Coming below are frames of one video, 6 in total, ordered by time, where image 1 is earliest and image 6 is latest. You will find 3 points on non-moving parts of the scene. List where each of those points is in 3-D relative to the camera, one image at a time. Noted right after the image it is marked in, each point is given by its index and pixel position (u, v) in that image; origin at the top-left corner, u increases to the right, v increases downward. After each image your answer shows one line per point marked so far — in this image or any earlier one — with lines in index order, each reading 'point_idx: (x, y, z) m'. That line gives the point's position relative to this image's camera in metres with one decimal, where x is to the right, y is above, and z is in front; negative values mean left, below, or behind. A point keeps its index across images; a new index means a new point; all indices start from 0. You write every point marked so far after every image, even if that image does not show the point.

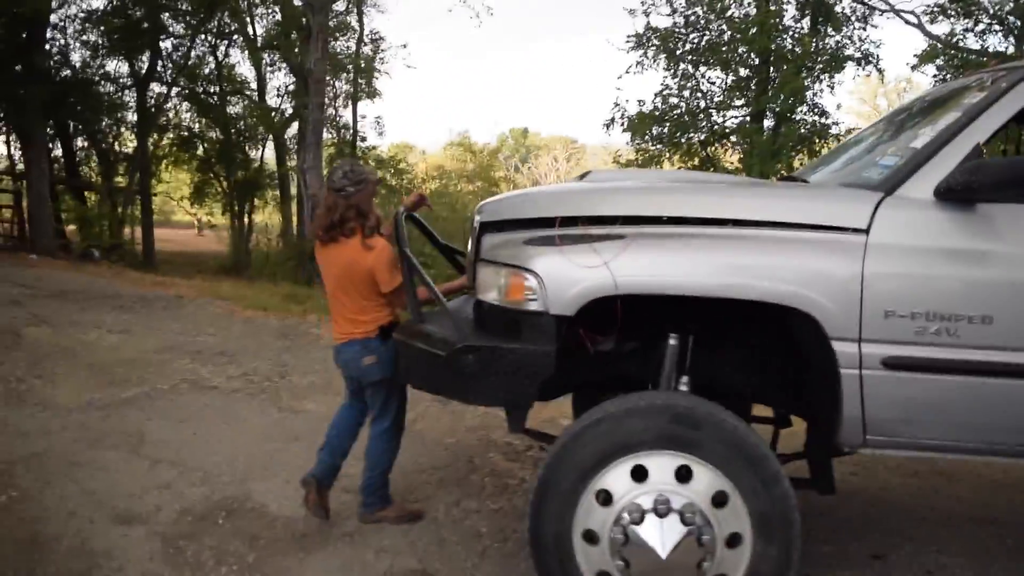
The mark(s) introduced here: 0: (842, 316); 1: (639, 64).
0: (+1.2, -0.1, +3.2) m
1: (+1.6, +2.9, +11.8) m
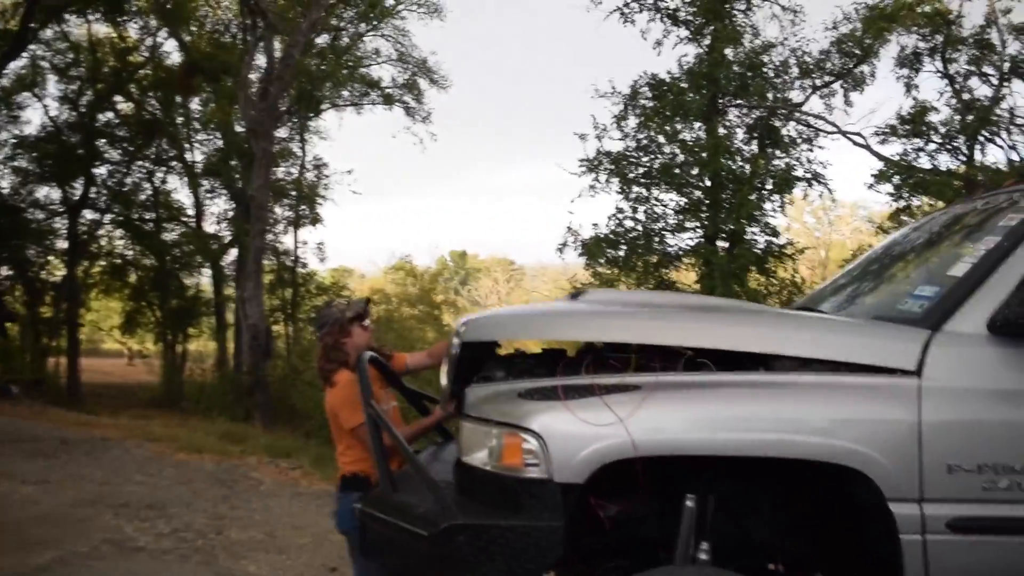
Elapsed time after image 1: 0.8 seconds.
0: (+1.2, -0.6, +2.7) m
1: (+1.0, +1.3, +11.6) m
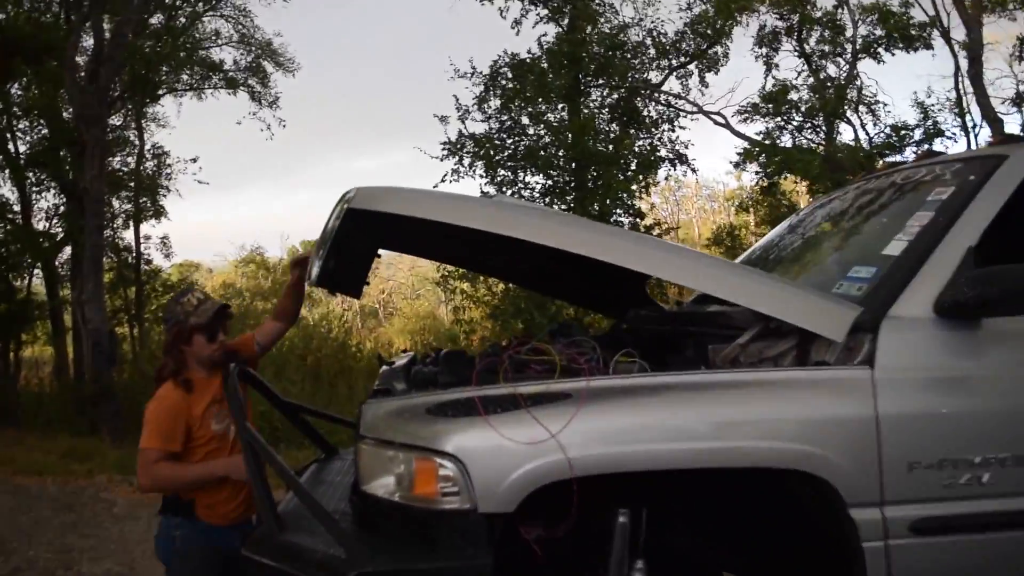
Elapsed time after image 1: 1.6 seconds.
0: (+0.9, -0.5, +2.5) m
1: (-0.7, +1.4, +11.2) m
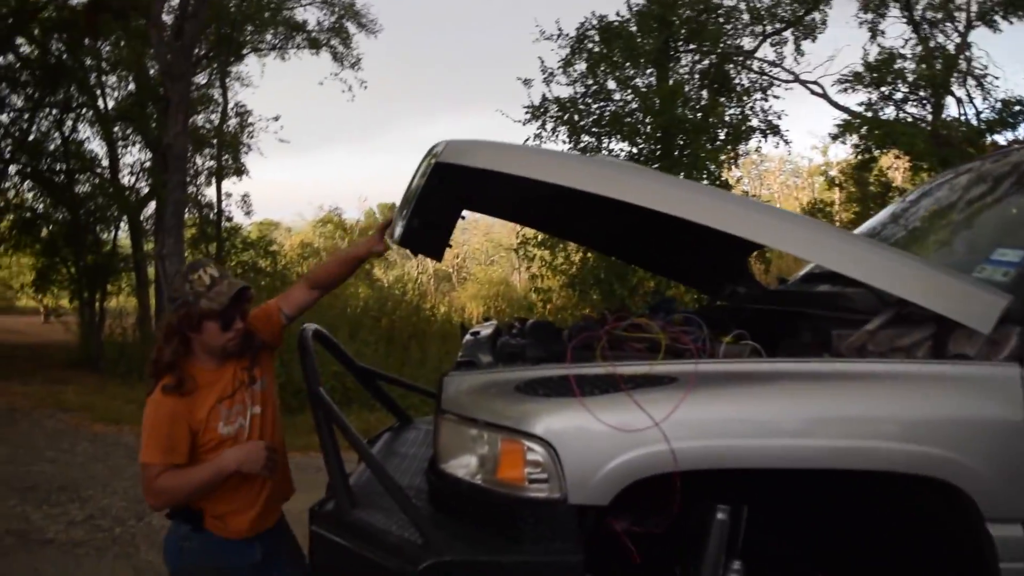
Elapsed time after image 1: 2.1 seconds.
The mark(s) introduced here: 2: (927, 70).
0: (+1.2, -0.5, +2.2) m
1: (+0.3, +1.8, +10.9) m
2: (+4.1, +2.1, +8.9) m
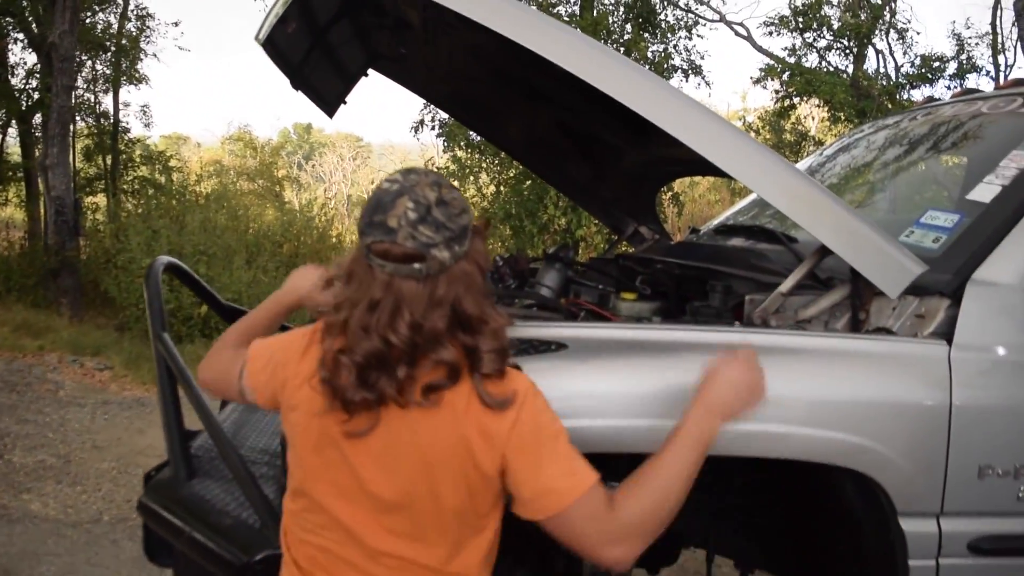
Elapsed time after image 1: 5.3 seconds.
0: (+0.9, -0.4, +1.9) m
1: (-0.7, +2.6, +10.4) m
2: (+3.3, +2.6, +8.7) m
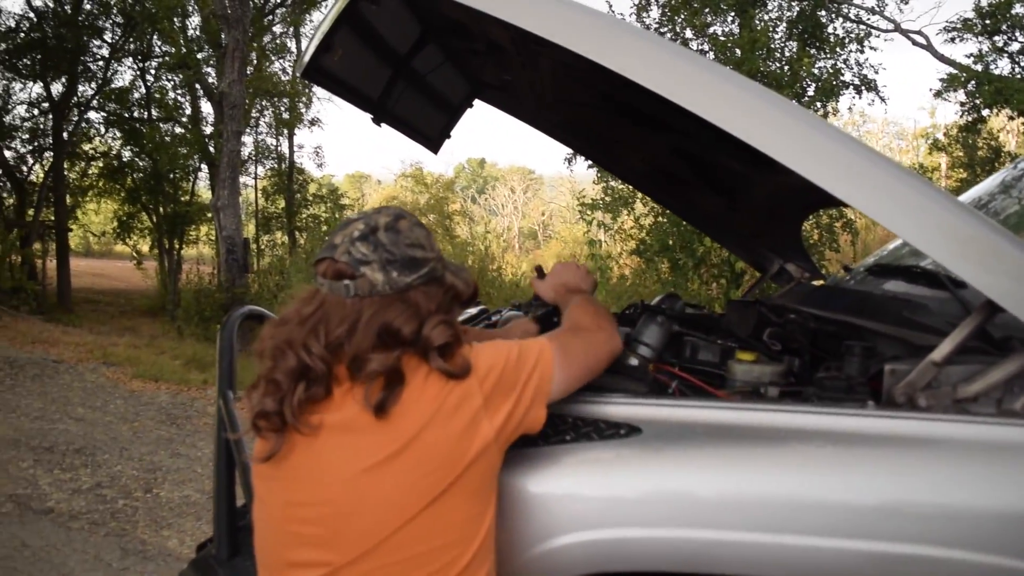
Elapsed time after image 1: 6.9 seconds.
0: (+1.0, -0.5, +1.4) m
1: (+1.0, +2.2, +10.1) m
2: (+4.6, +2.3, +7.7) m
